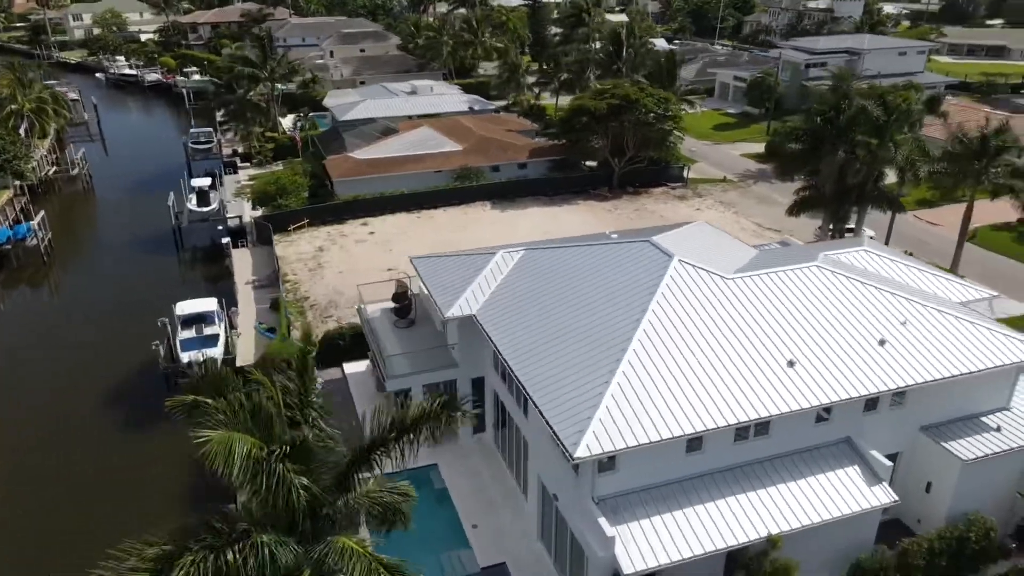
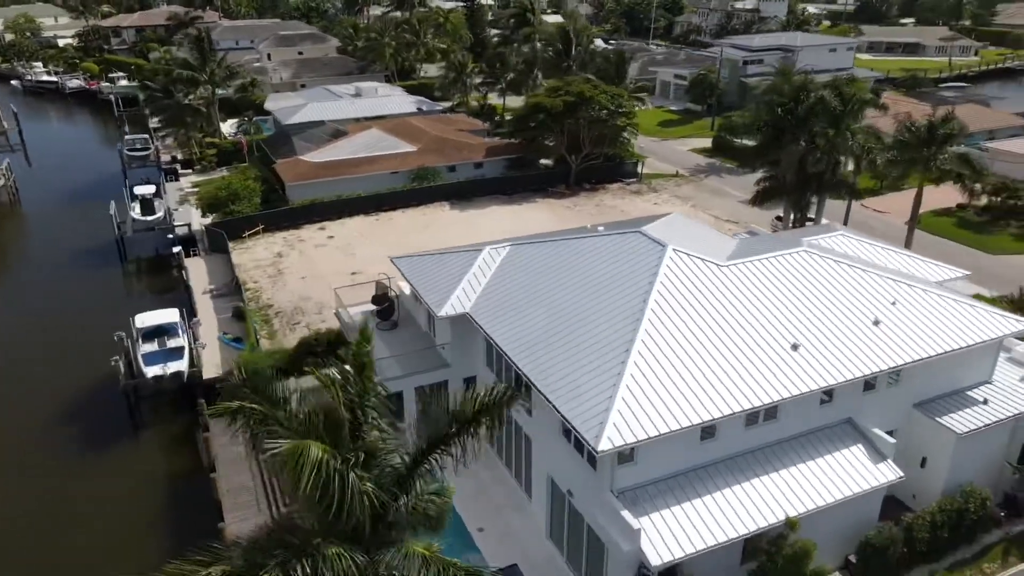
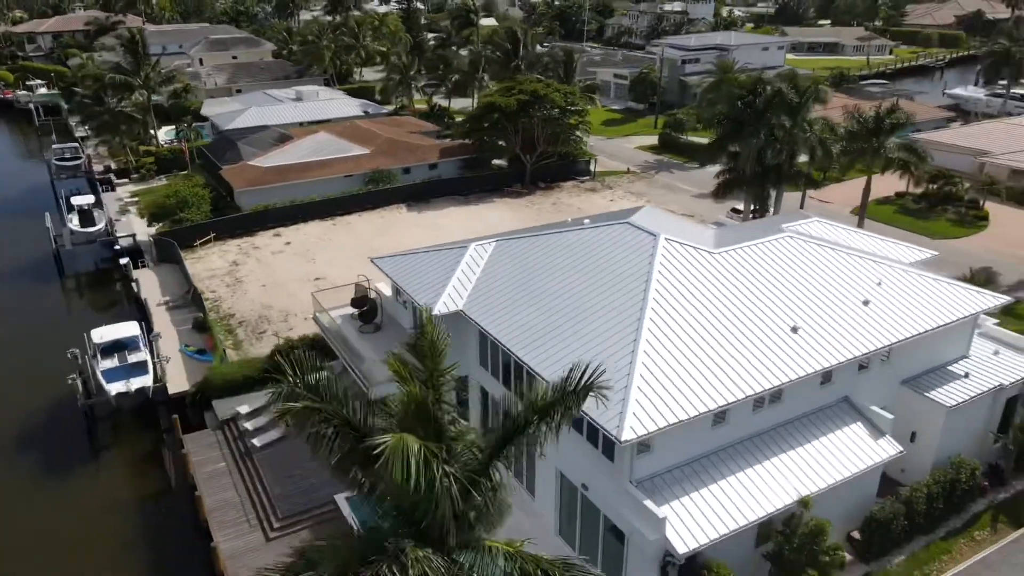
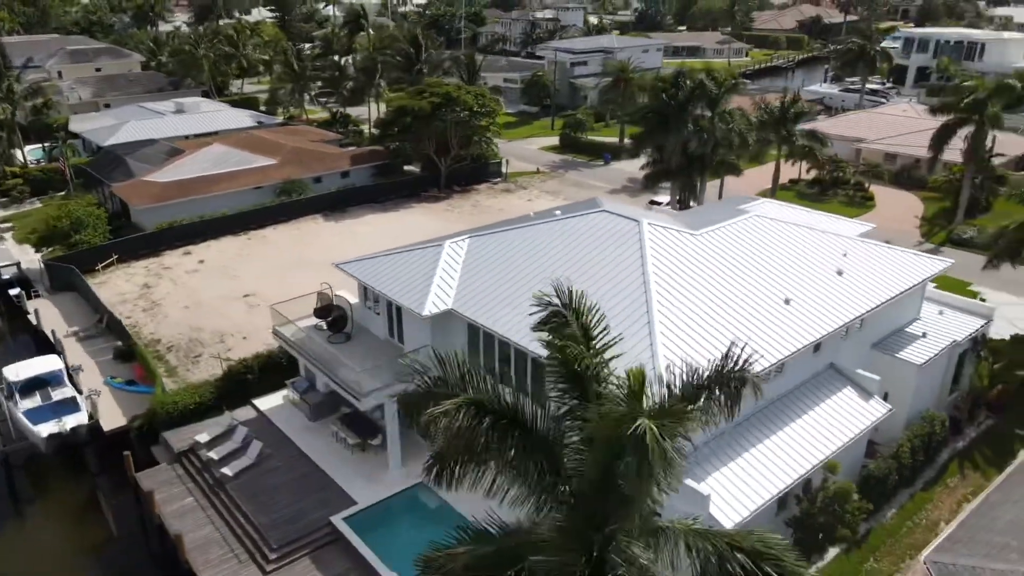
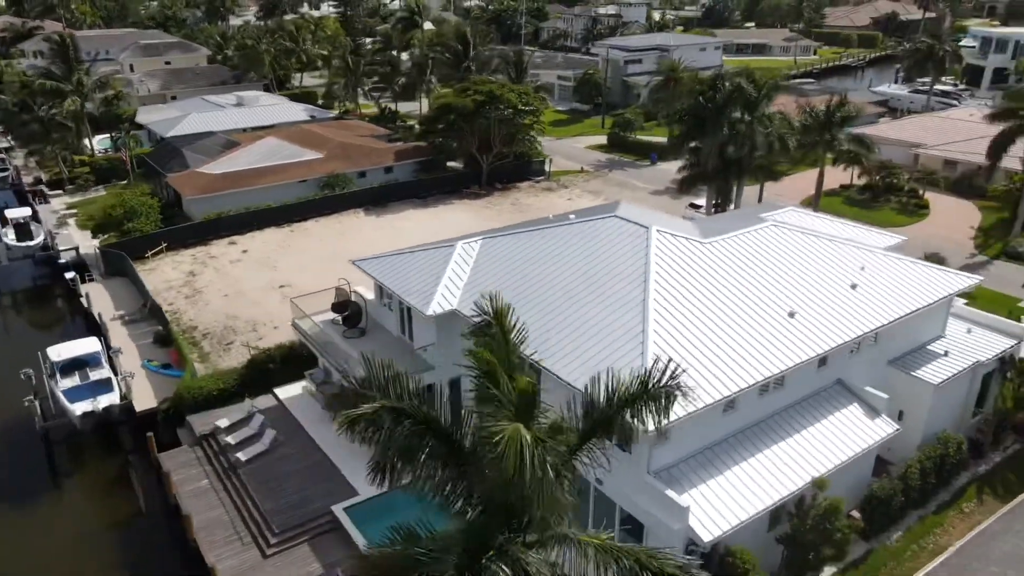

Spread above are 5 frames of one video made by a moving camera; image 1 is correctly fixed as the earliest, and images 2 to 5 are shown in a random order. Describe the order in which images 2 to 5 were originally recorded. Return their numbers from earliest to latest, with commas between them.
2, 3, 5, 4
